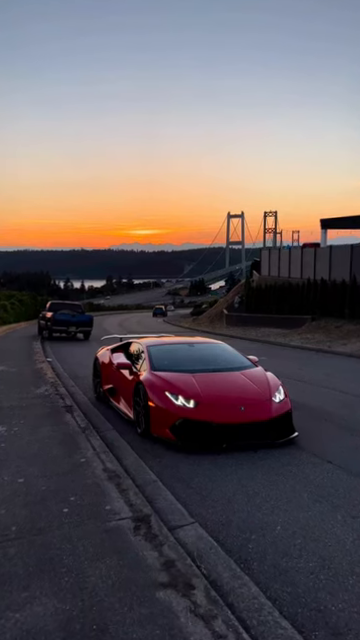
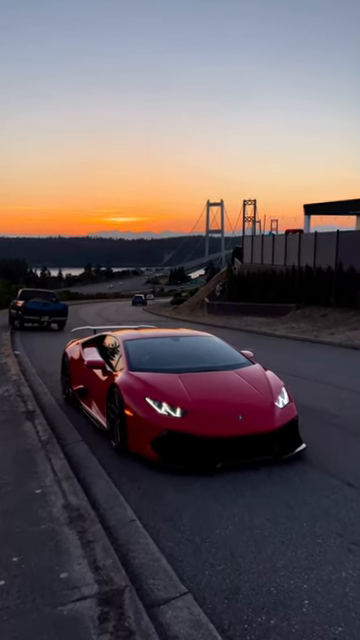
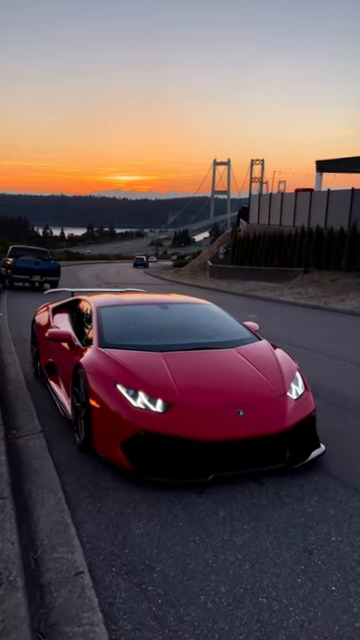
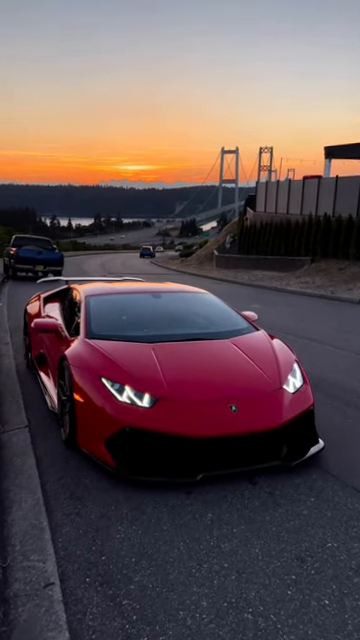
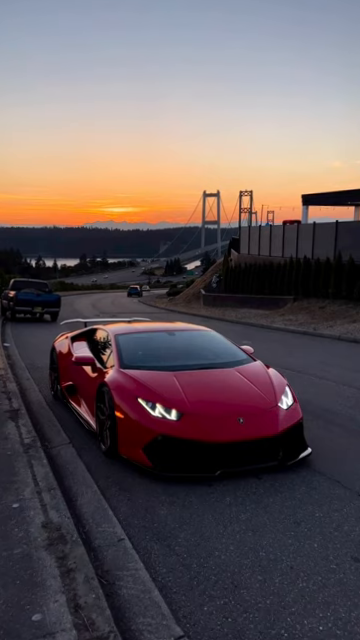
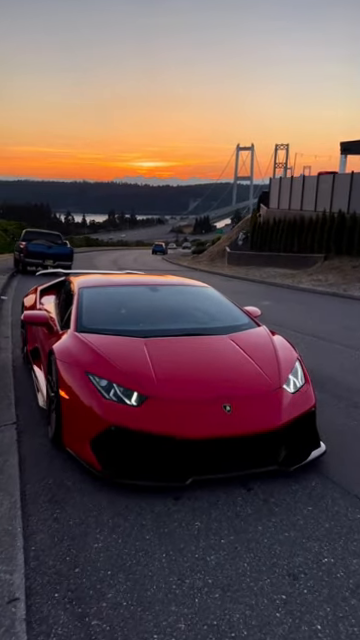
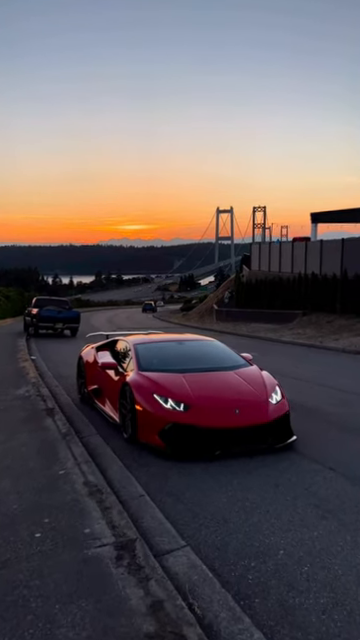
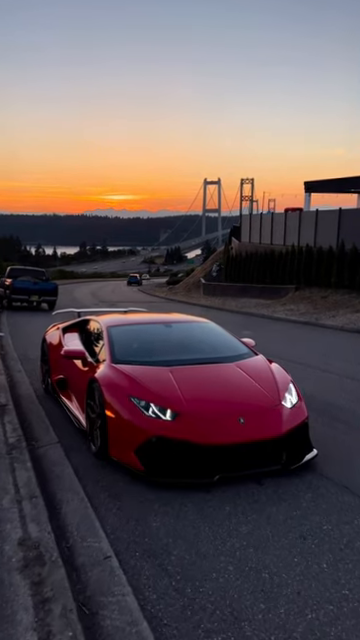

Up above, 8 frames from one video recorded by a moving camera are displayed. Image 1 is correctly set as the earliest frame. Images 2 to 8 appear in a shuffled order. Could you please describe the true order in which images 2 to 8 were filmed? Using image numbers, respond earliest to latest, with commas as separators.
7, 2, 5, 8, 3, 4, 6
